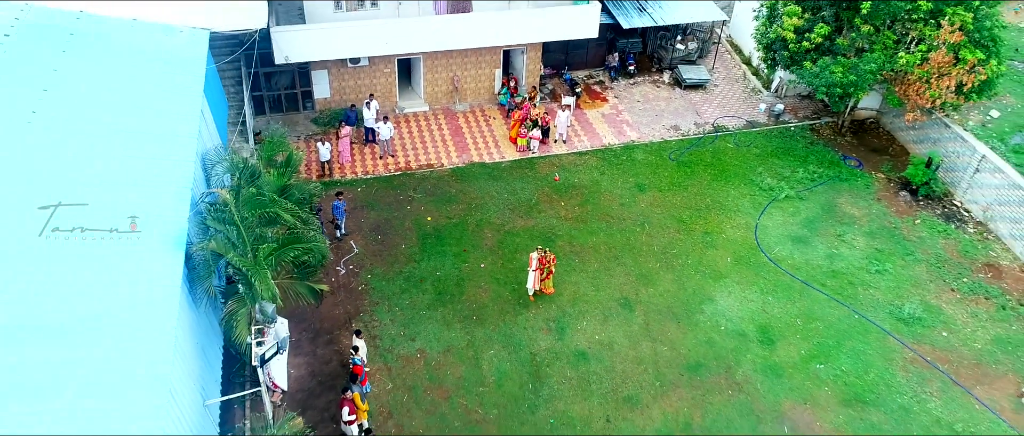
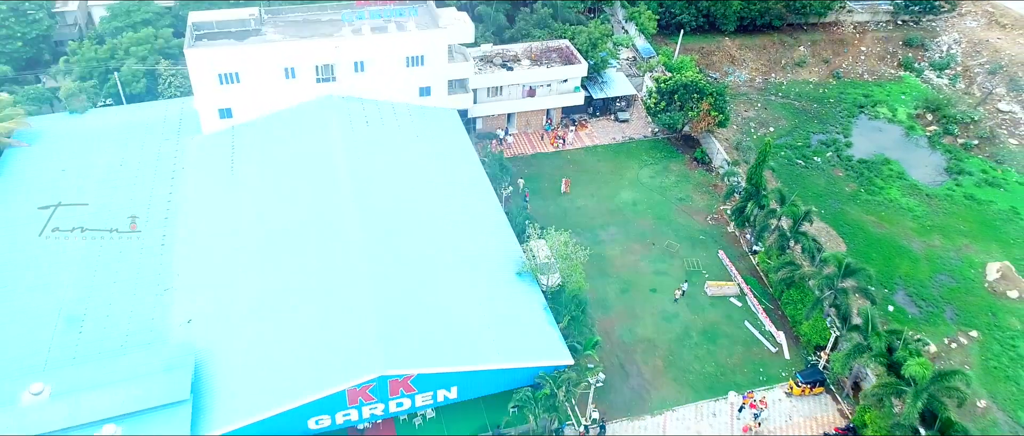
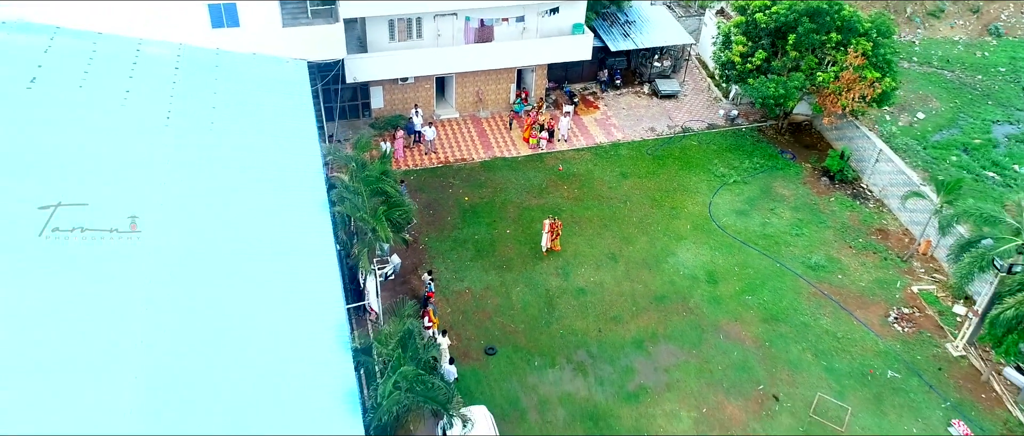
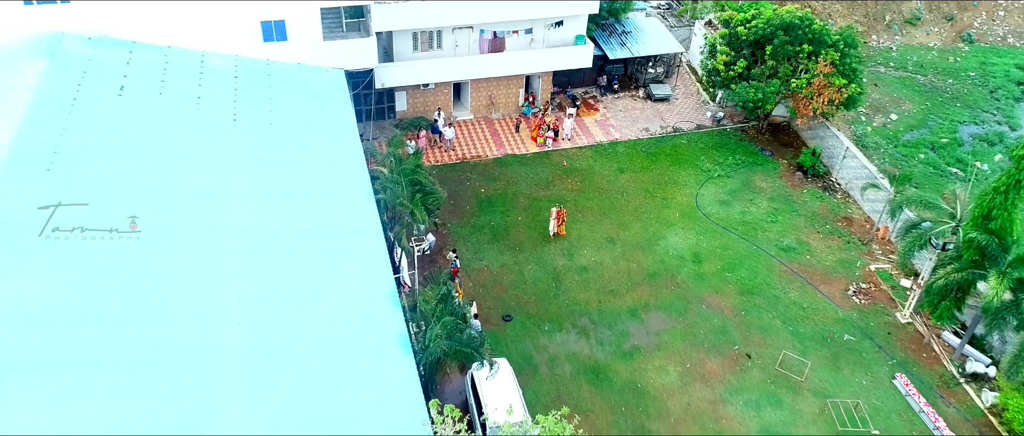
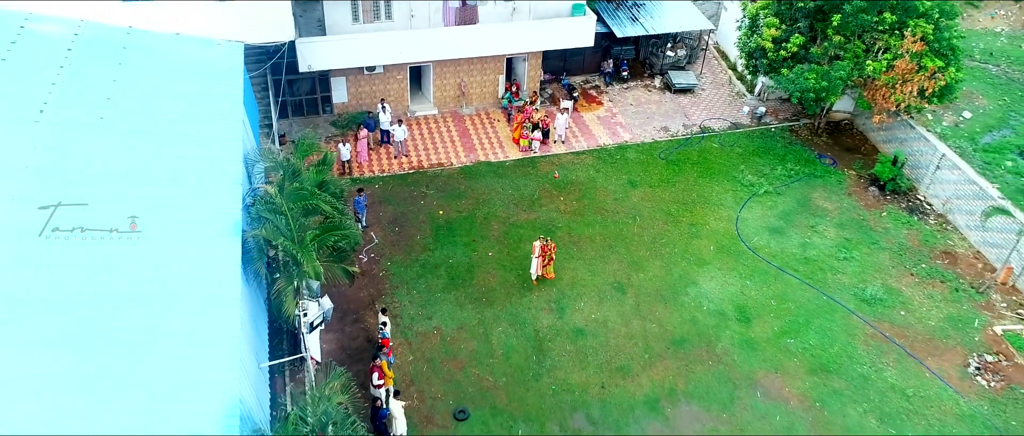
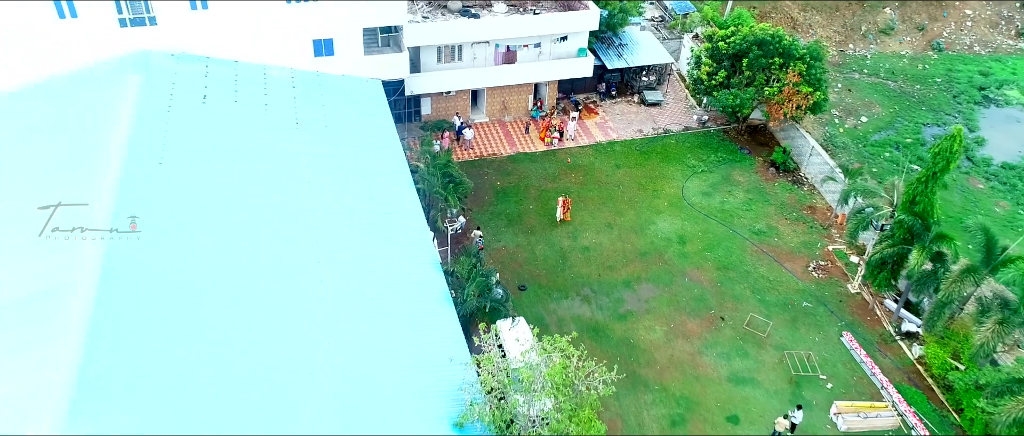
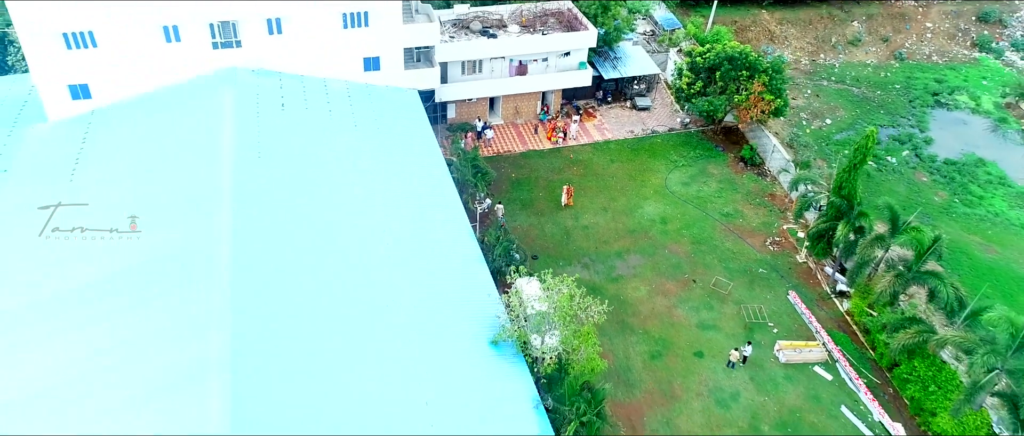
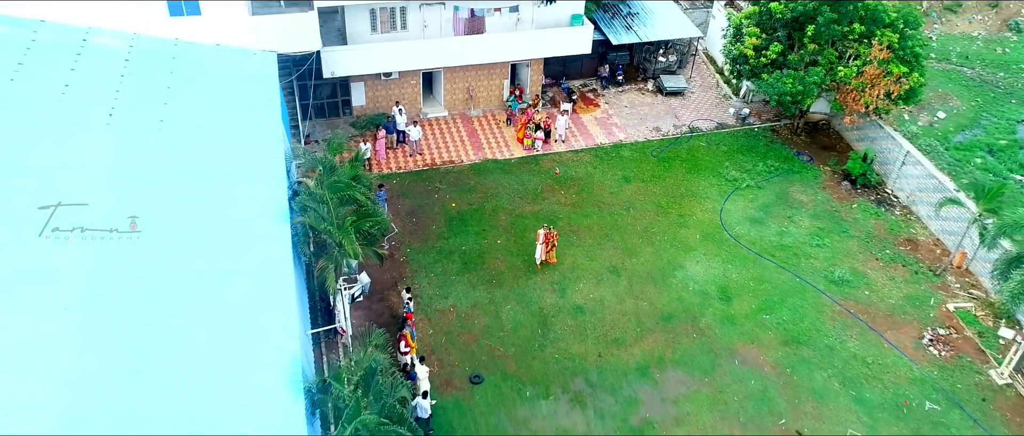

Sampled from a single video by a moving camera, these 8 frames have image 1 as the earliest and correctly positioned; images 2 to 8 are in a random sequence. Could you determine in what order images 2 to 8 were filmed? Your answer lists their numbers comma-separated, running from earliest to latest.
5, 8, 3, 4, 6, 7, 2
